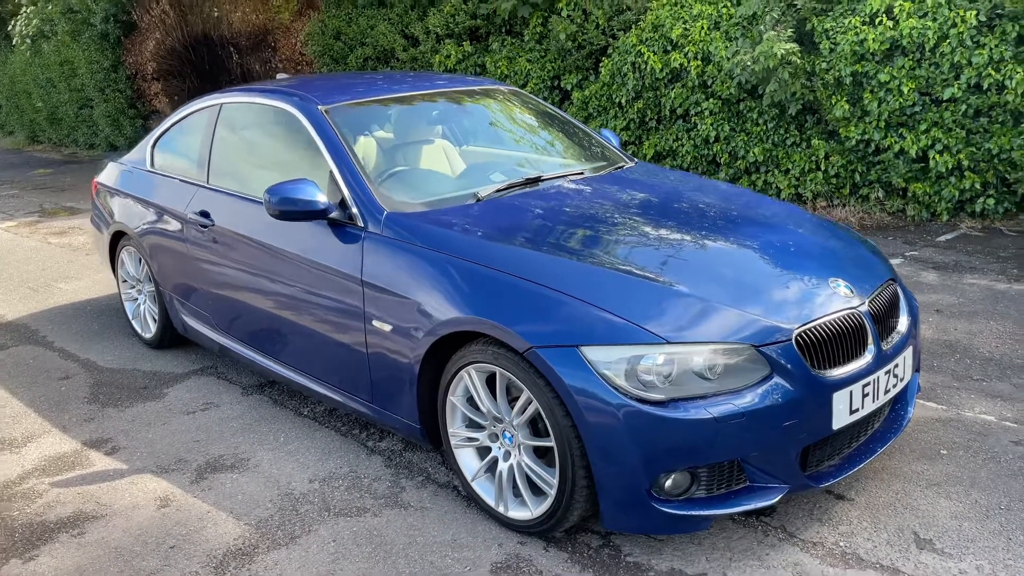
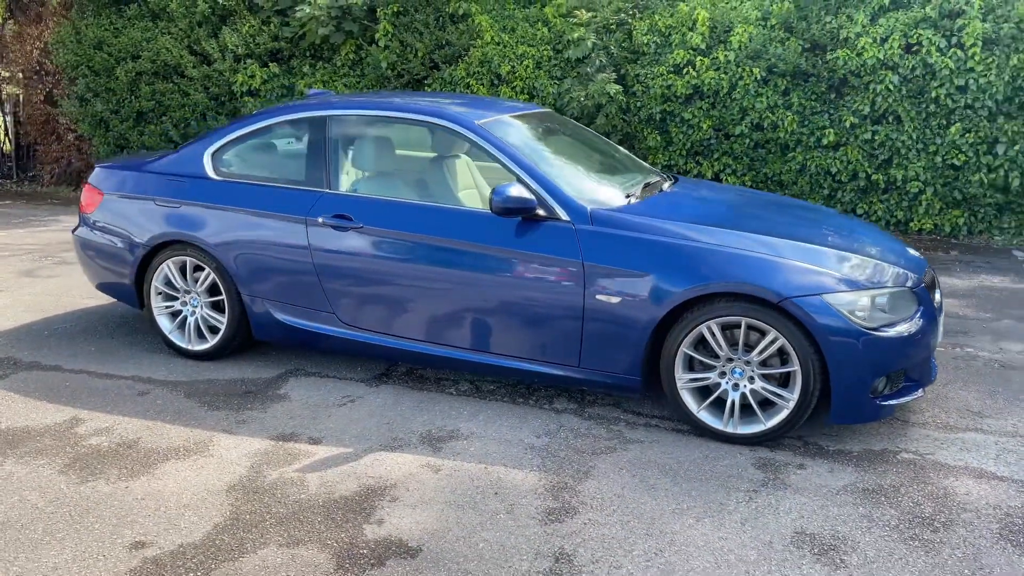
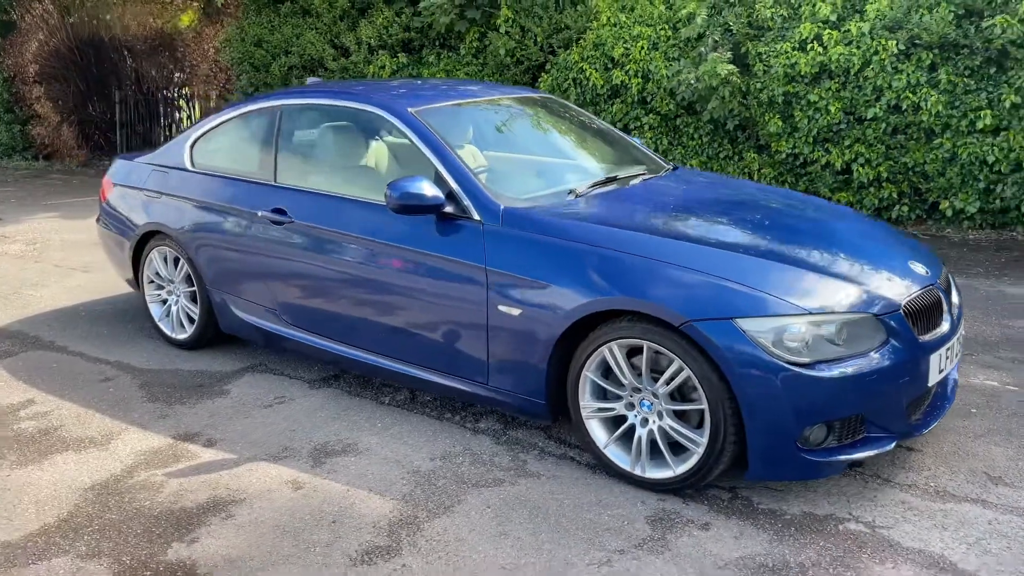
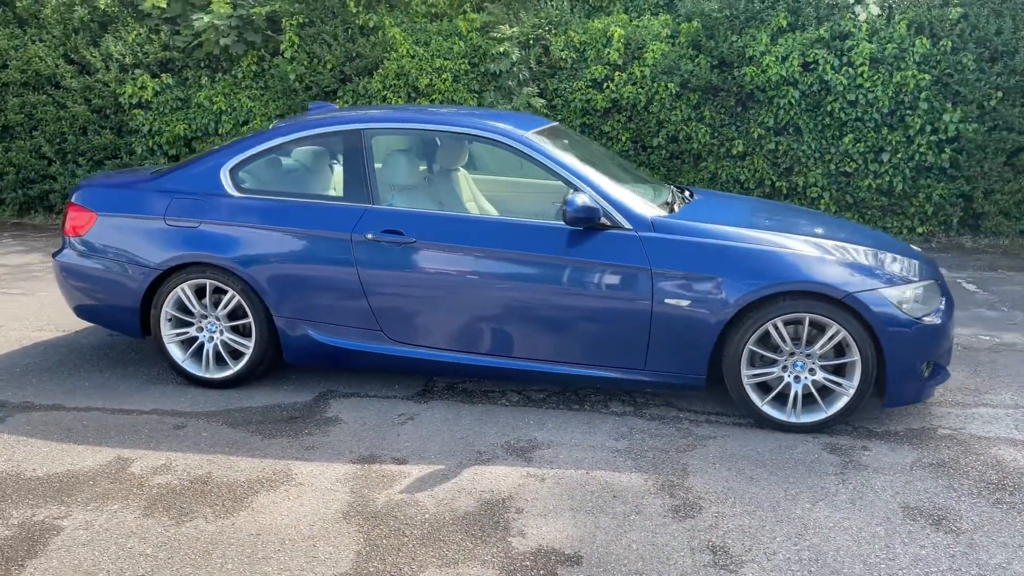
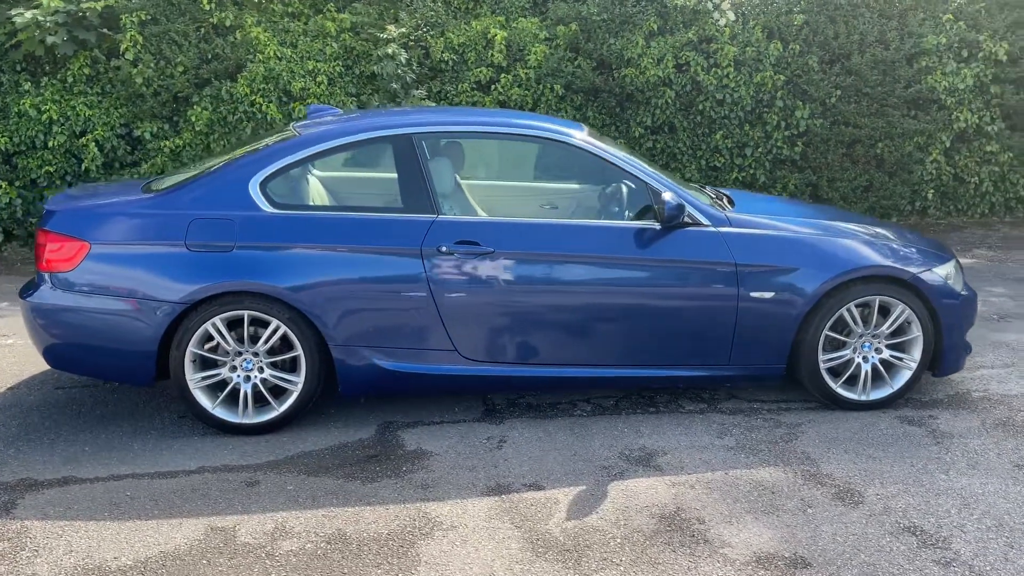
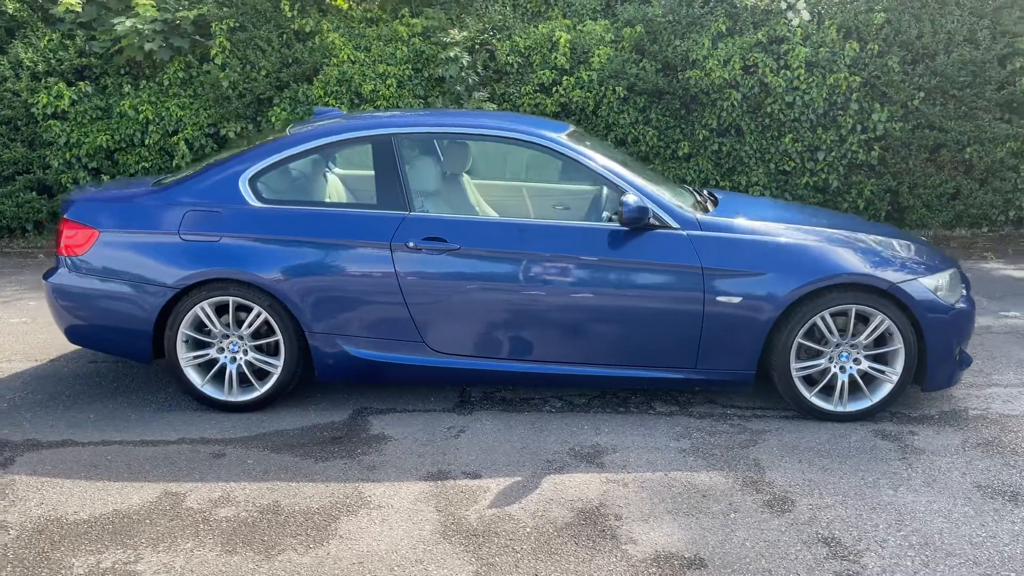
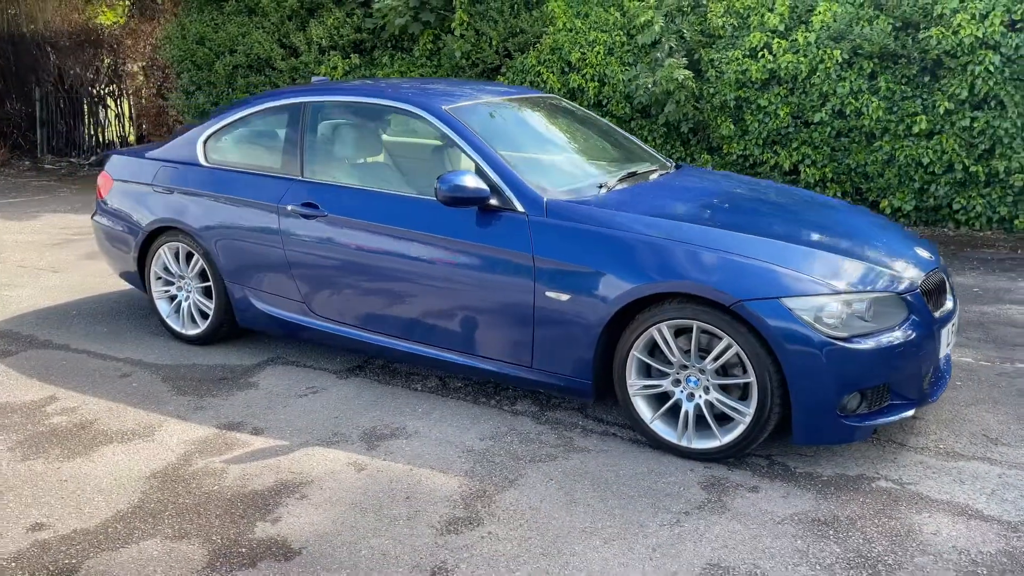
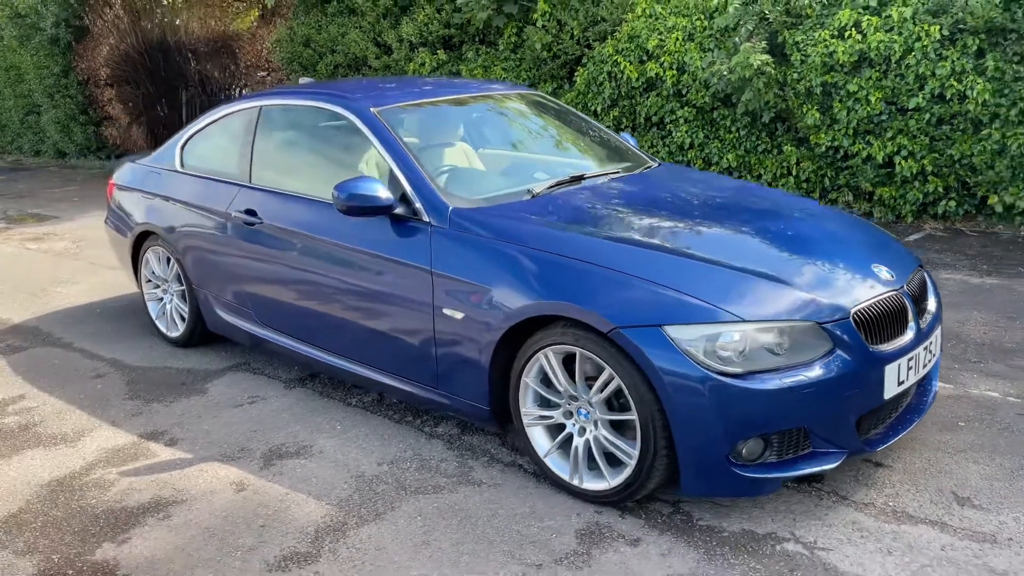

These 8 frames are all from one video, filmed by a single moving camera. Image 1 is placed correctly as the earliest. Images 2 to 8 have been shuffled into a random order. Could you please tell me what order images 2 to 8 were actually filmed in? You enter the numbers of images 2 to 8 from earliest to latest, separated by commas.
8, 3, 7, 2, 4, 6, 5
